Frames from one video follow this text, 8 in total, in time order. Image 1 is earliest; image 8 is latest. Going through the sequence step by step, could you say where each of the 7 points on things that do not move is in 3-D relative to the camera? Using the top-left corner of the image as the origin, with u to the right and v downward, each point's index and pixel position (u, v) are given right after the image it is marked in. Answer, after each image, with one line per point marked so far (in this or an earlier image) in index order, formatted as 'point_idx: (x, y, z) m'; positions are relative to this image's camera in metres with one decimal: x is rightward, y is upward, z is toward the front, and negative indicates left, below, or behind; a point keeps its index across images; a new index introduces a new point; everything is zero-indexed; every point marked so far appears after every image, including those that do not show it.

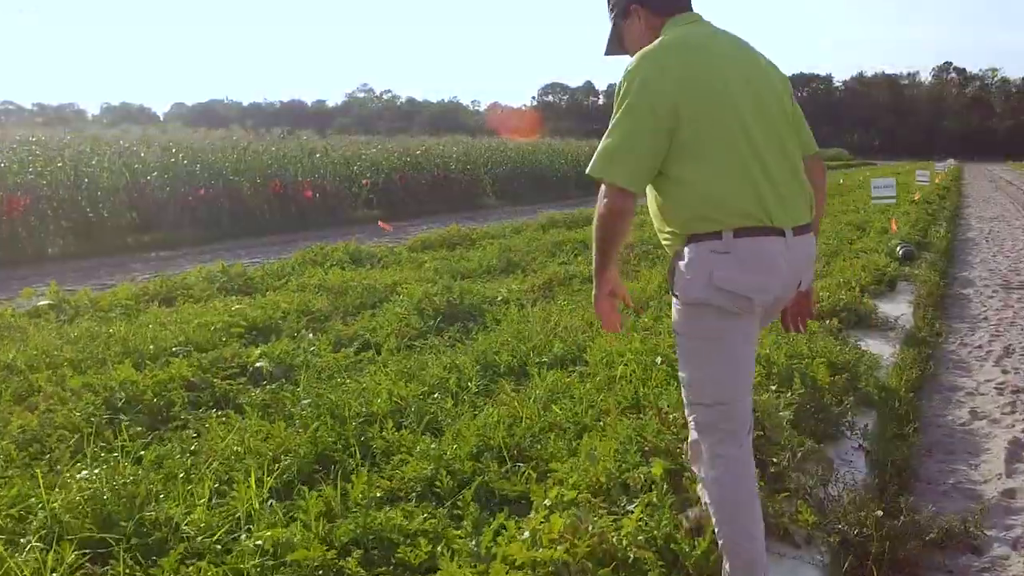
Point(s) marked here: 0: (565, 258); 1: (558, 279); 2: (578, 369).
0: (+0.4, +0.2, +12.1) m
1: (+0.3, +0.1, +9.6) m
2: (+0.2, -0.3, +5.2) m
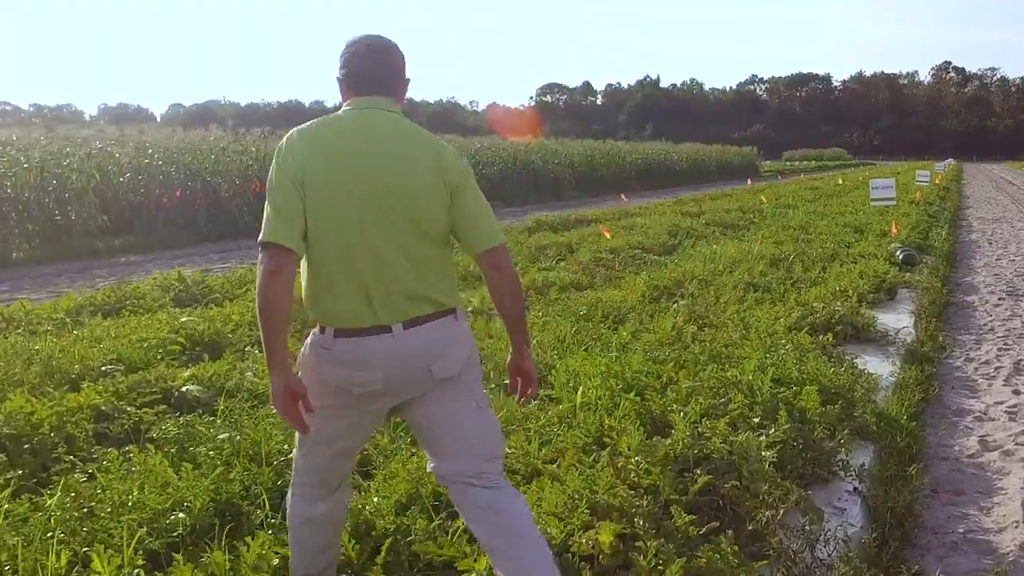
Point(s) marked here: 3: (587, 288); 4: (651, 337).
0: (+0.3, +0.2, +11.6) m
1: (+0.2, 0.0, +9.1) m
2: (+0.1, -0.3, +4.7) m
3: (+0.5, 0.0, +9.2) m
4: (+0.5, -0.2, +5.8) m
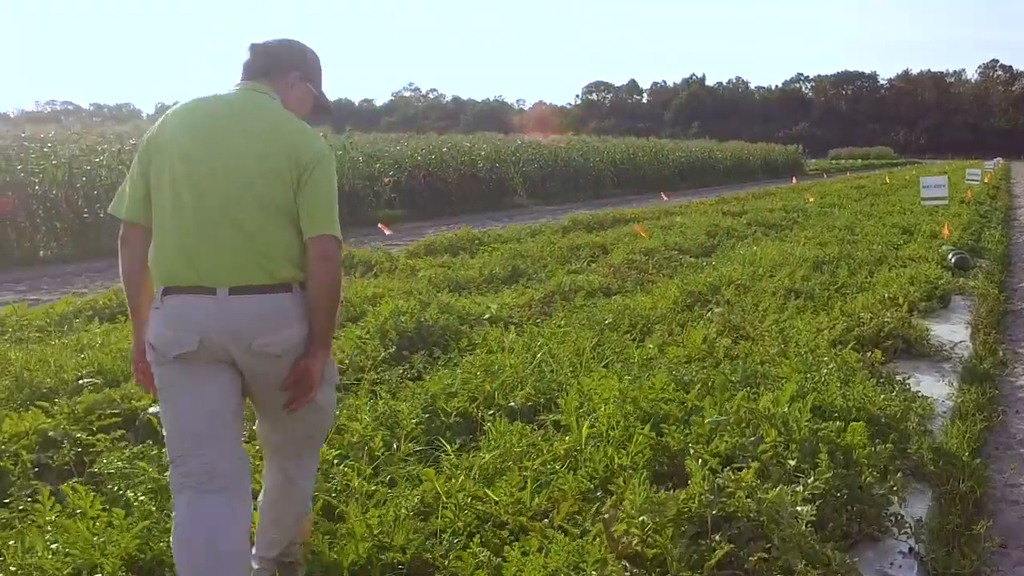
0: (+0.5, +0.2, +11.0) m
1: (+0.3, 0.0, +8.5) m
2: (+0.1, -0.3, +4.1) m
3: (+0.6, 0.0, +8.6) m
4: (+0.6, -0.2, +5.2) m
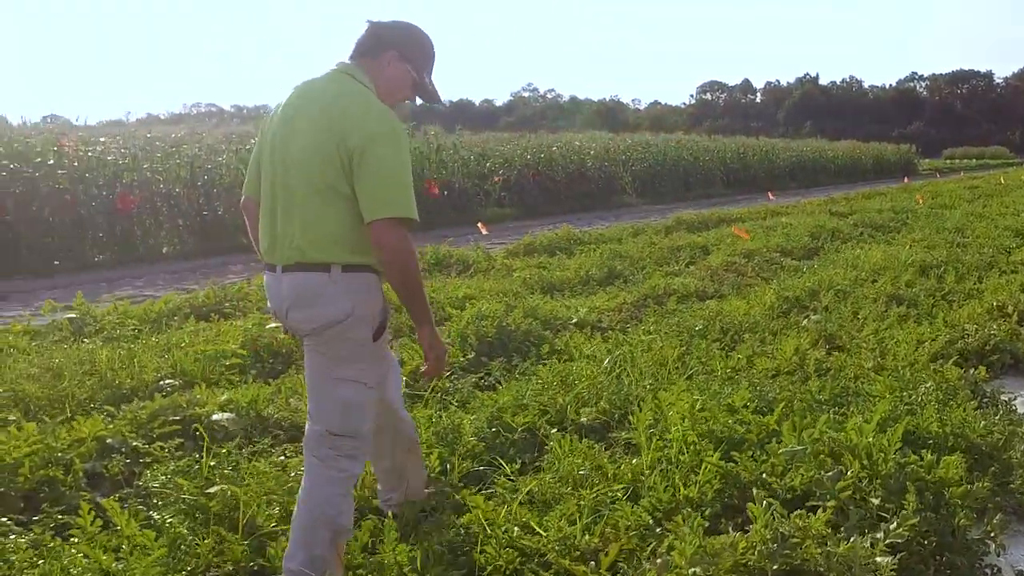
0: (+1.1, +0.2, +10.7) m
1: (+0.8, 0.0, +8.2) m
2: (+0.3, -0.4, +3.8) m
3: (+1.1, 0.0, +8.3) m
4: (+0.8, -0.2, +5.0) m
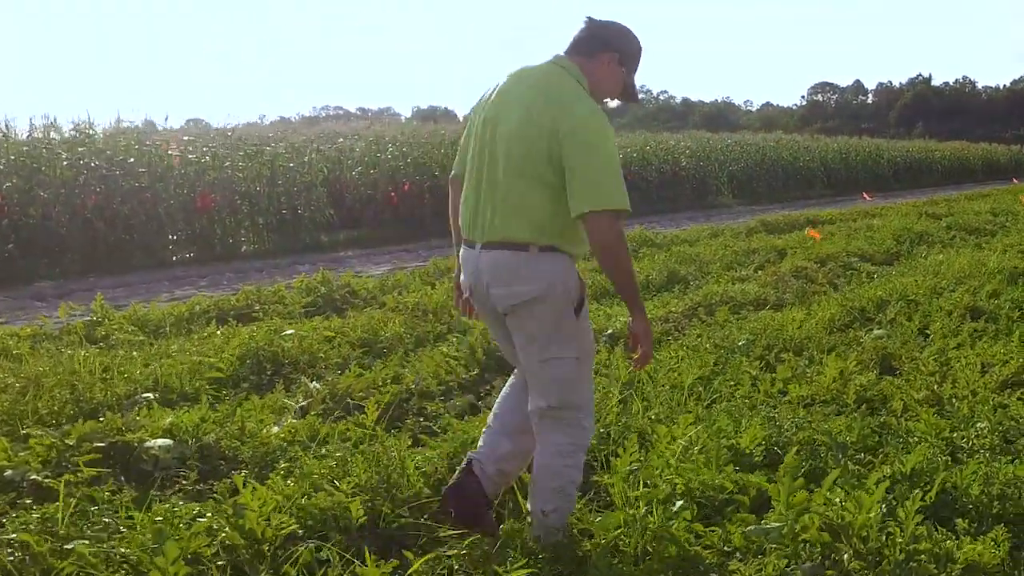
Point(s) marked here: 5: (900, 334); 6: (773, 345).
0: (+1.5, +0.1, +9.9) m
1: (+1.0, -0.1, +7.5) m
2: (+0.2, -0.4, +3.1) m
3: (+1.3, -0.1, +7.5) m
4: (+0.8, -0.3, +4.2) m
5: (+1.4, -0.2, +5.8) m
6: (+0.9, -0.2, +5.6) m
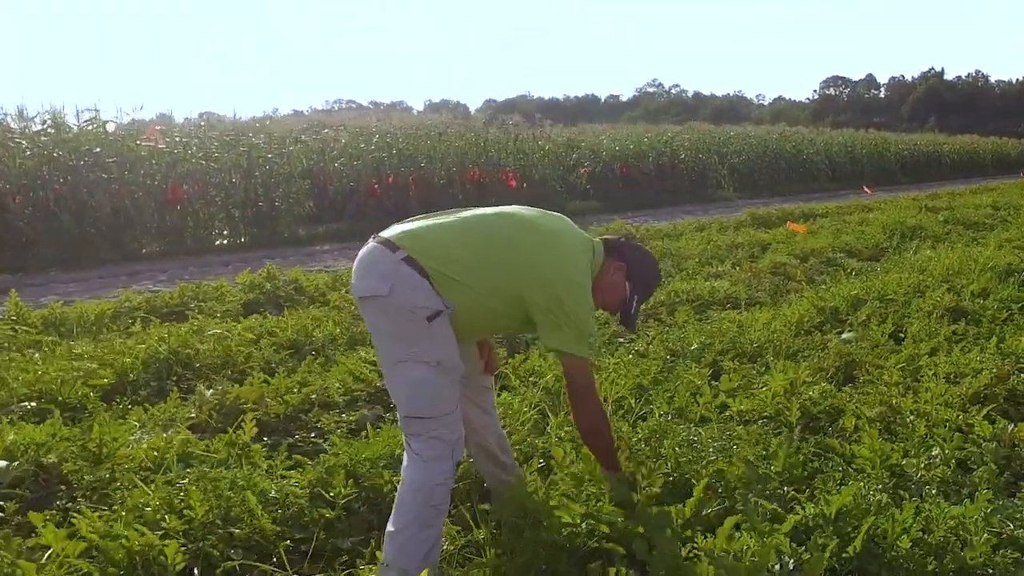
0: (+1.3, +0.1, +9.4) m
1: (+0.7, 0.0, +6.9) m
2: (-0.1, -0.4, +2.6) m
3: (+1.1, -0.1, +7.0) m
4: (+0.5, -0.3, +3.7) m
5: (+1.2, -0.2, +5.2) m
6: (+0.7, -0.2, +5.1) m
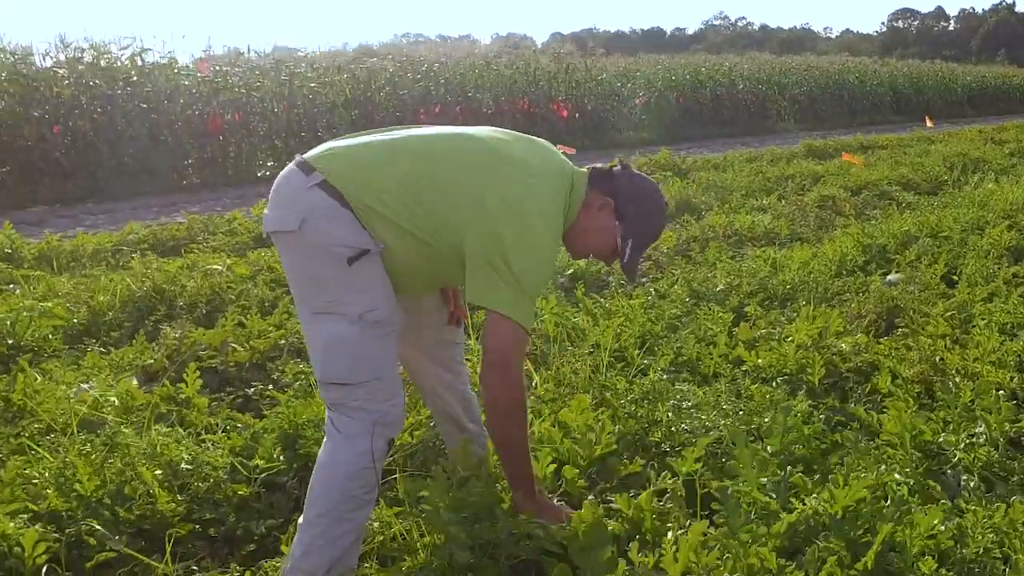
0: (+1.4, +0.5, +8.8) m
1: (+0.8, +0.2, +6.4) m
2: (-0.2, -0.3, +2.1) m
3: (+1.1, +0.2, +6.4) m
4: (+0.5, -0.1, +3.2) m
5: (+1.2, 0.0, +4.7) m
6: (+0.7, 0.0, +4.5) m
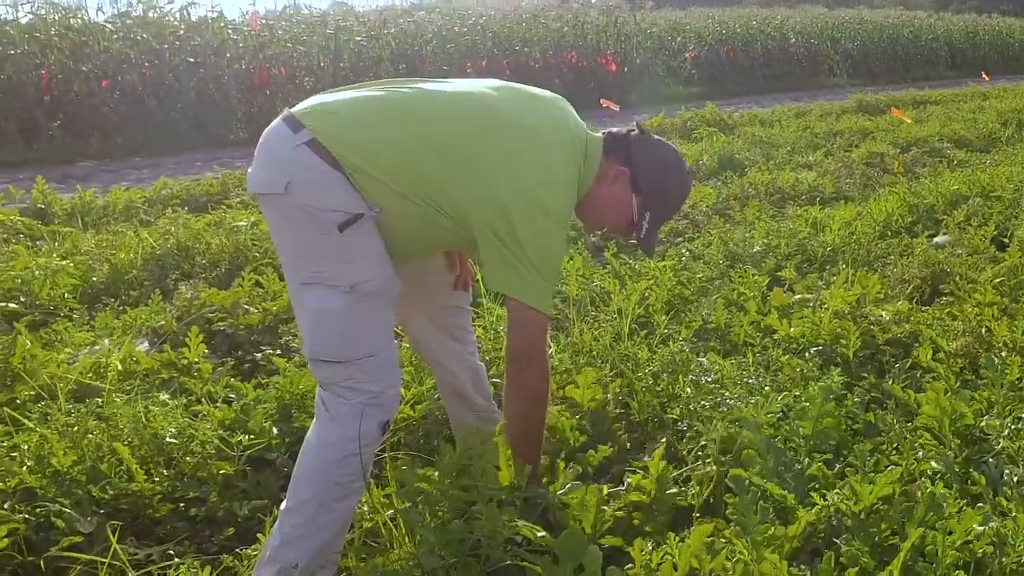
0: (+1.6, +0.7, +8.6) m
1: (+1.0, +0.4, +6.2) m
2: (-0.2, -0.3, +1.9) m
3: (+1.3, +0.4, +6.2) m
4: (+0.5, -0.1, +3.0) m
5: (+1.3, +0.1, +4.4) m
6: (+0.8, +0.1, +4.3) m
